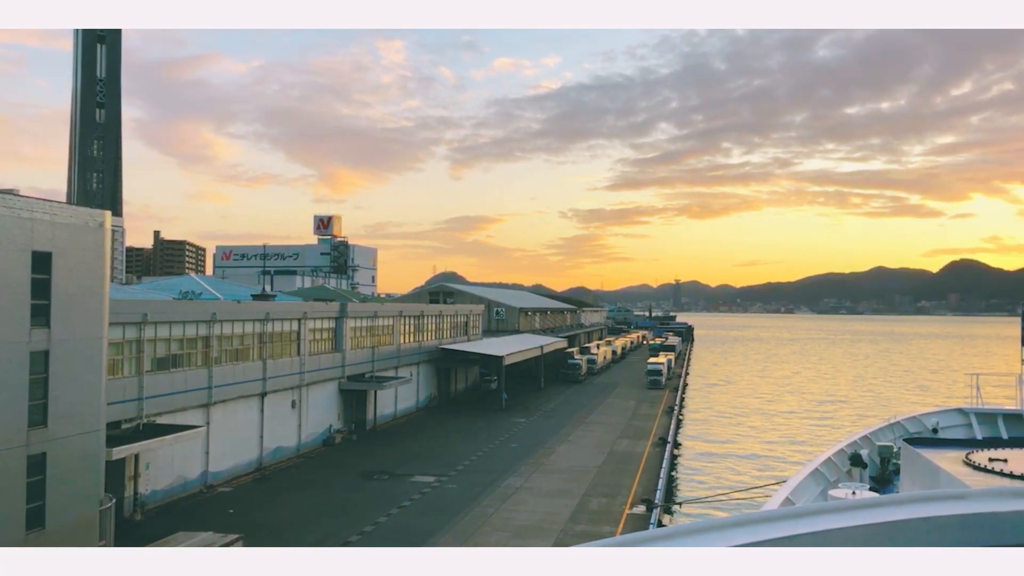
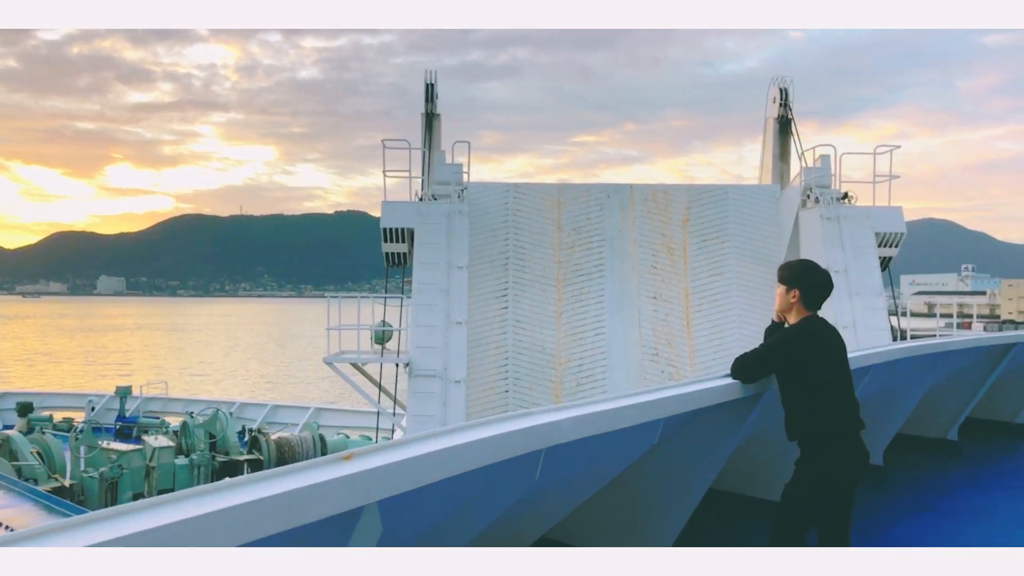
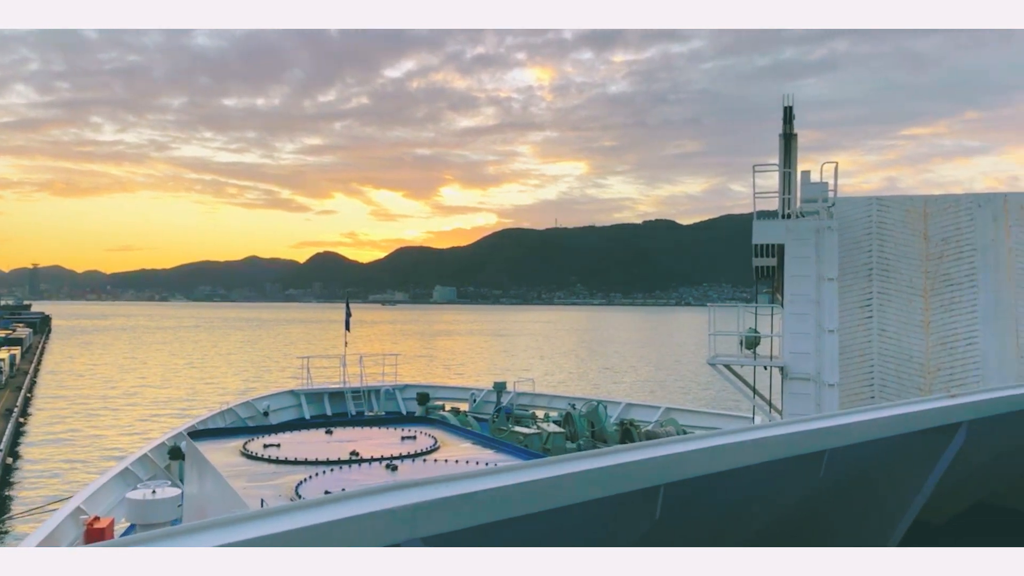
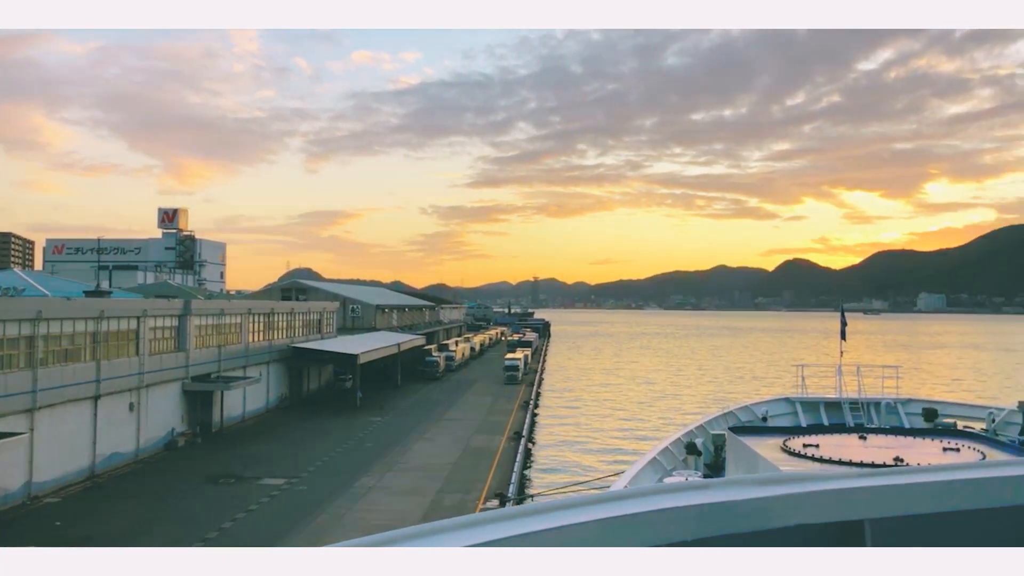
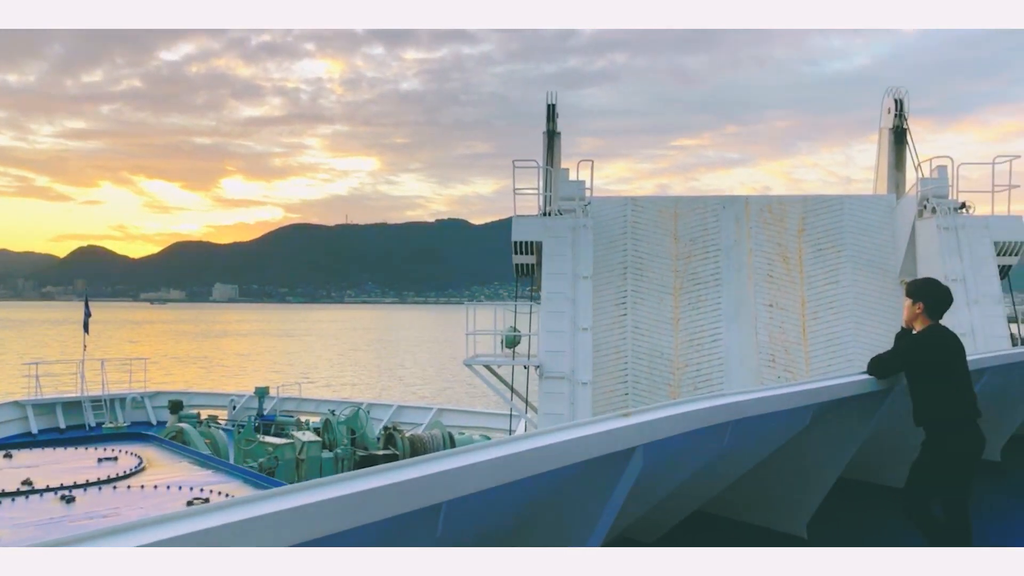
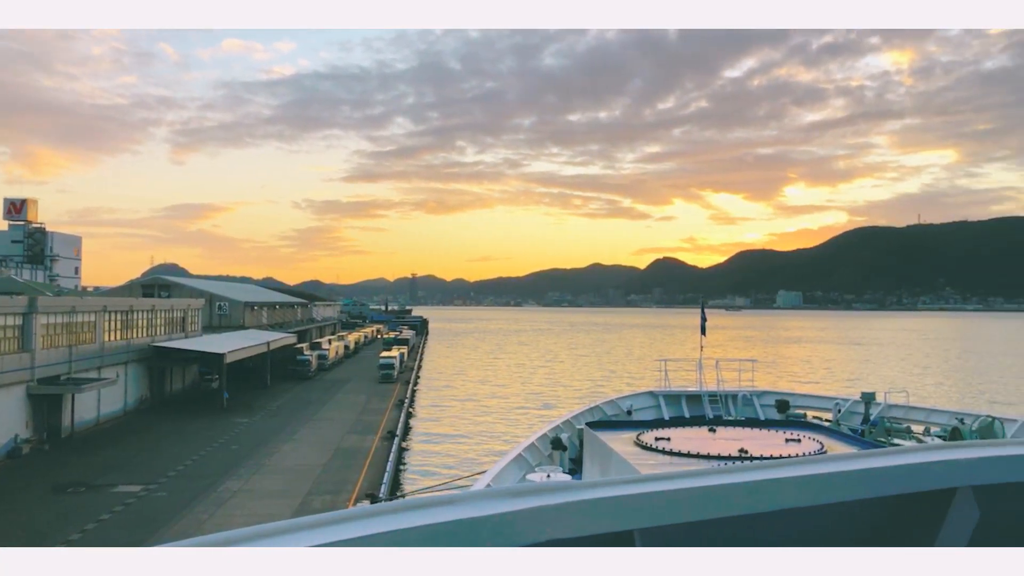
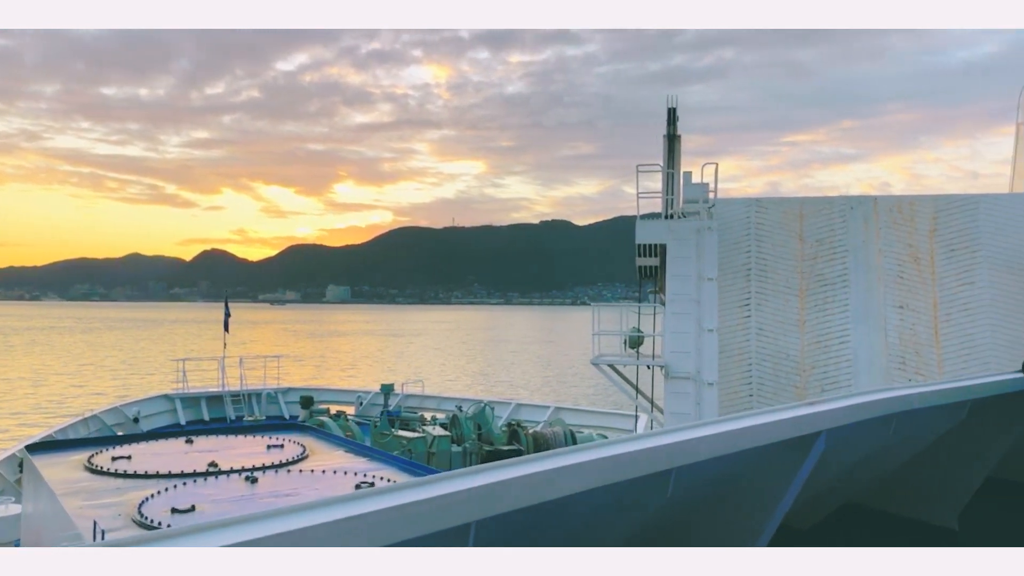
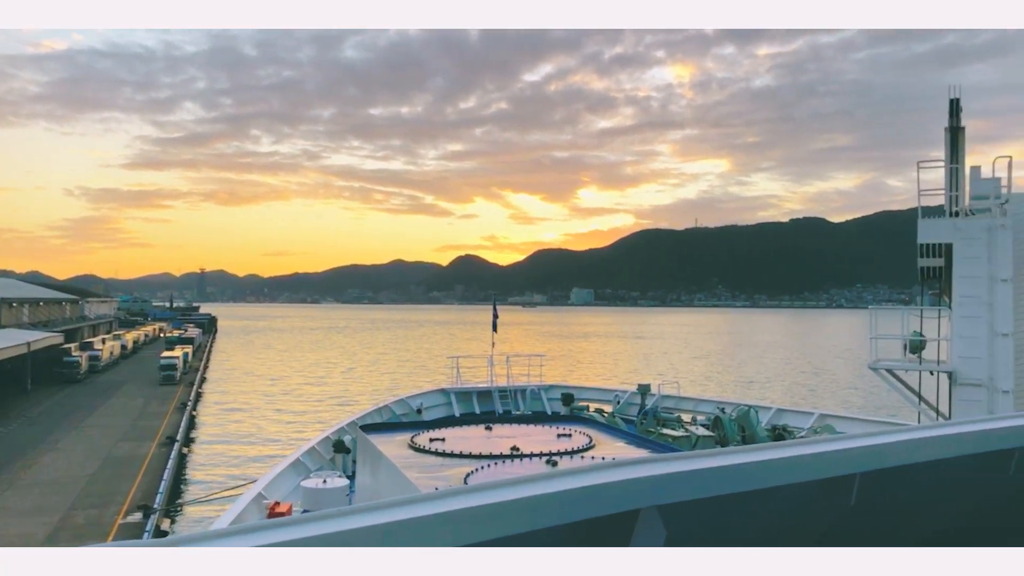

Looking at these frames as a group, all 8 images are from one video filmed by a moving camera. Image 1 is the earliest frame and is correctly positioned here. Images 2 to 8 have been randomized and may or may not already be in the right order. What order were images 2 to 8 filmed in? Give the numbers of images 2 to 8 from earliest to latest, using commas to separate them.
4, 6, 8, 3, 7, 5, 2
